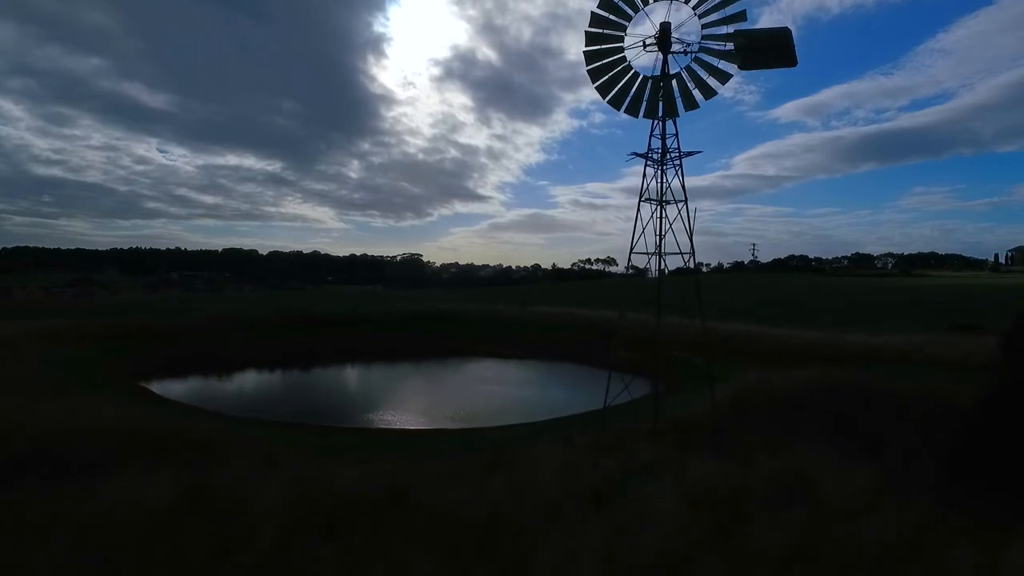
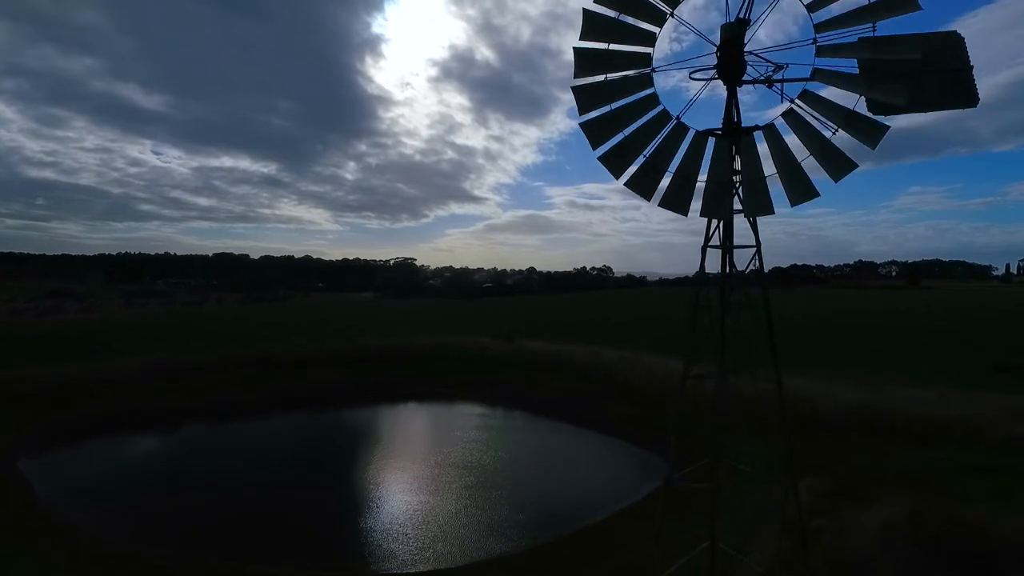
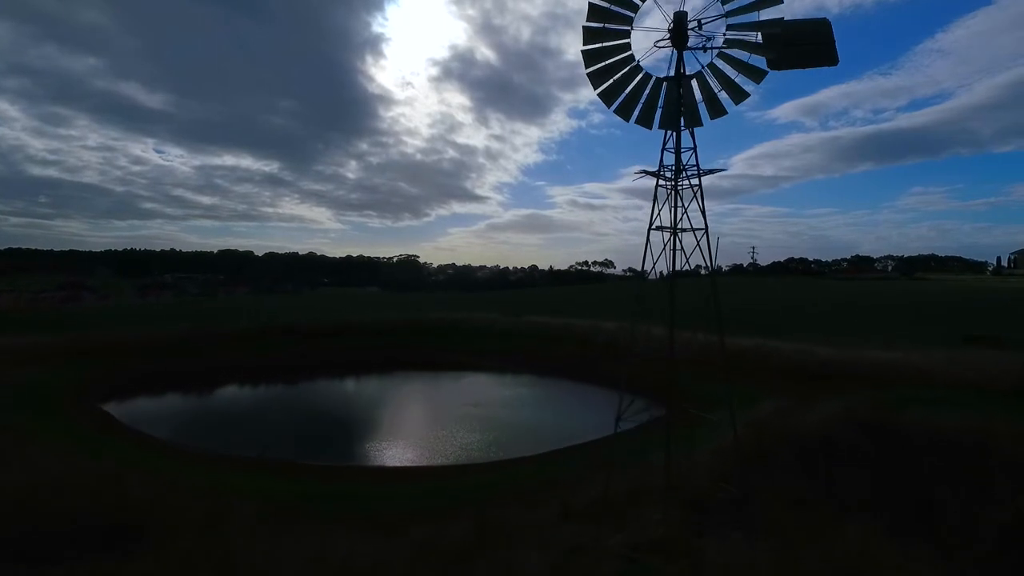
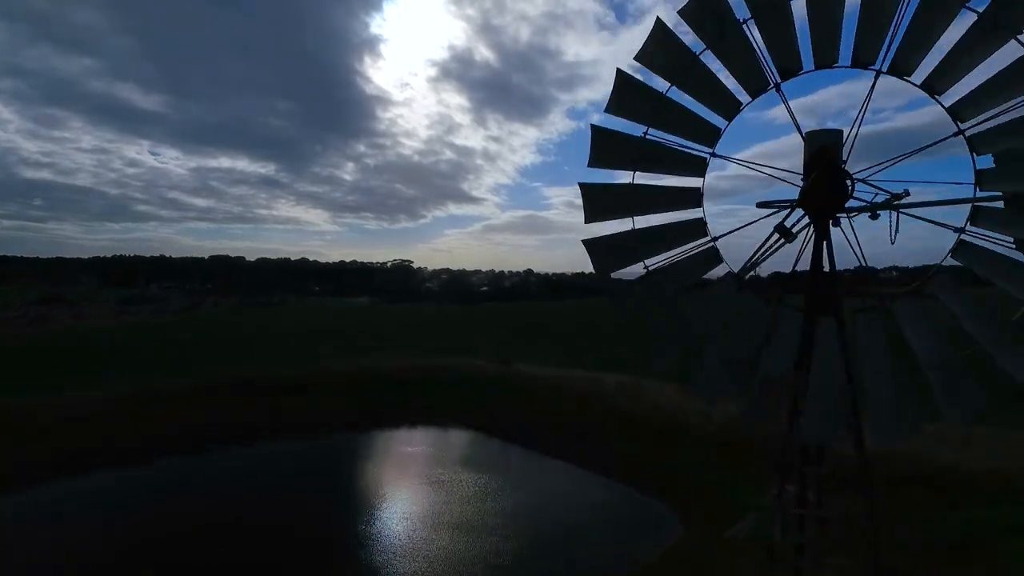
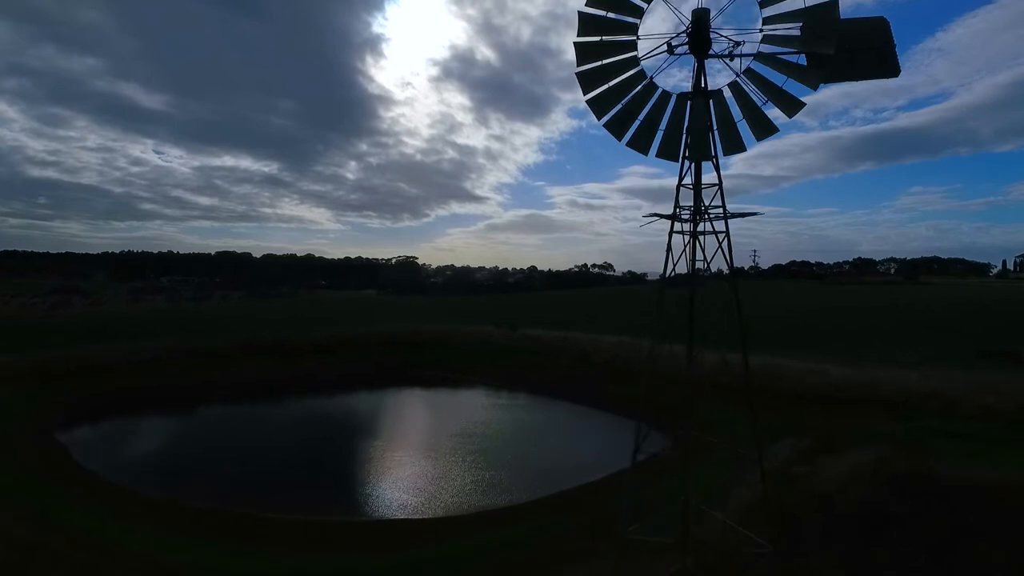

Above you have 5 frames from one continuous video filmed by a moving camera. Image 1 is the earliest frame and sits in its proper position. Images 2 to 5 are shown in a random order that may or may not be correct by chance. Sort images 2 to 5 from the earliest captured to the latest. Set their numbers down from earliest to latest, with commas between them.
3, 5, 2, 4
